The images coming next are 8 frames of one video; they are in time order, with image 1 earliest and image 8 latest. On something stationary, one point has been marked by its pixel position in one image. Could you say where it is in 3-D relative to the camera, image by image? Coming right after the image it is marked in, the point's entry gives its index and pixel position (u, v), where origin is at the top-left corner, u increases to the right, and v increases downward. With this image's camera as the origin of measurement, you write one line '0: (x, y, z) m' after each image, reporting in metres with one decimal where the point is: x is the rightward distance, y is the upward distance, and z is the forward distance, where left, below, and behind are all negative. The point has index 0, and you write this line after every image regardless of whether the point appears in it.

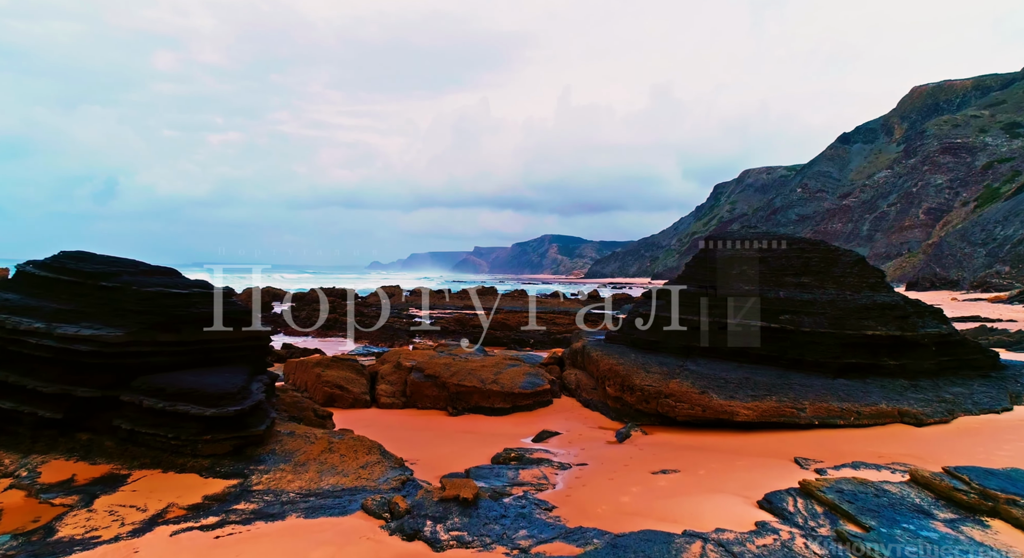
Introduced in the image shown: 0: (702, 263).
0: (+3.5, +0.3, +11.3) m
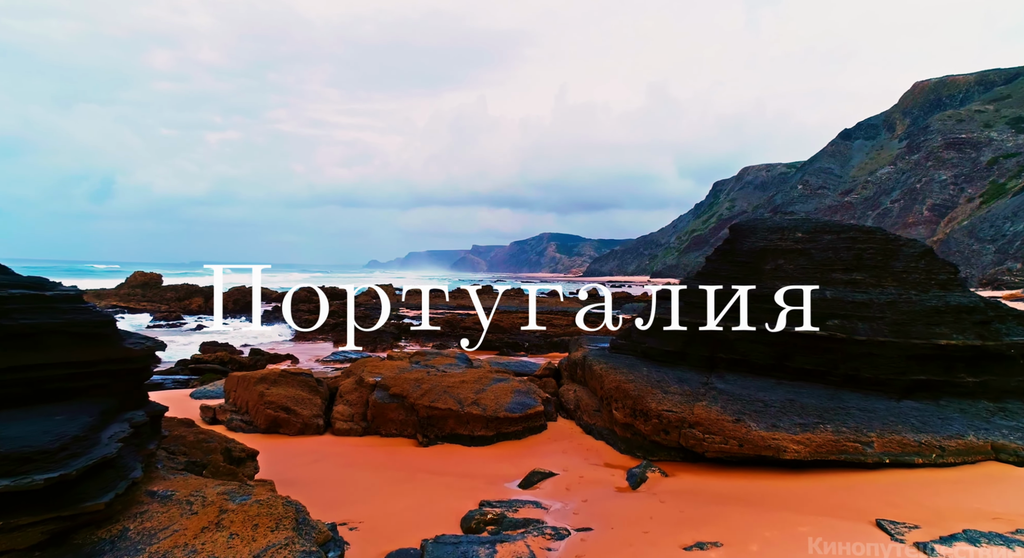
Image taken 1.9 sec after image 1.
0: (+3.3, +0.4, +9.4) m
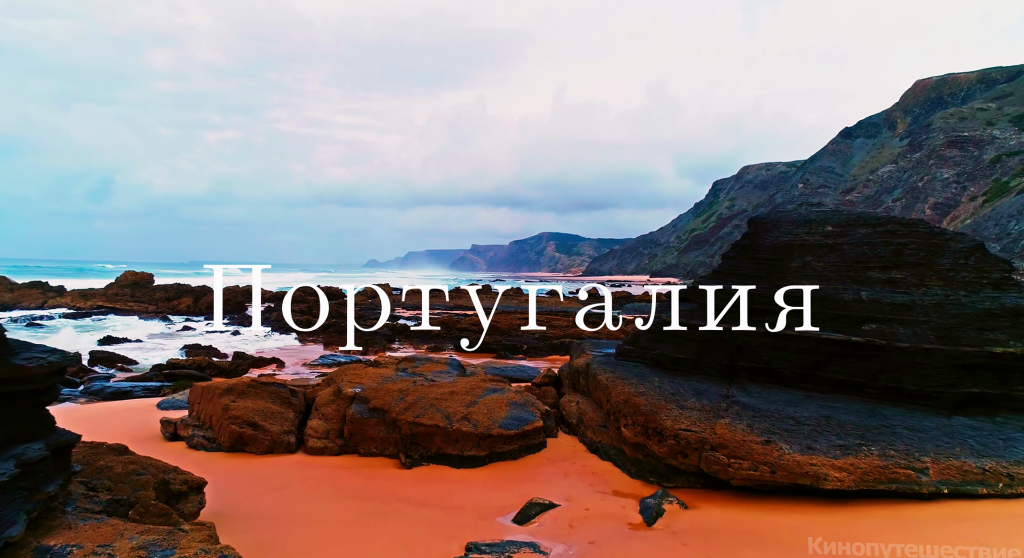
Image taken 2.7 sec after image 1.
0: (+3.3, +0.4, +8.4) m
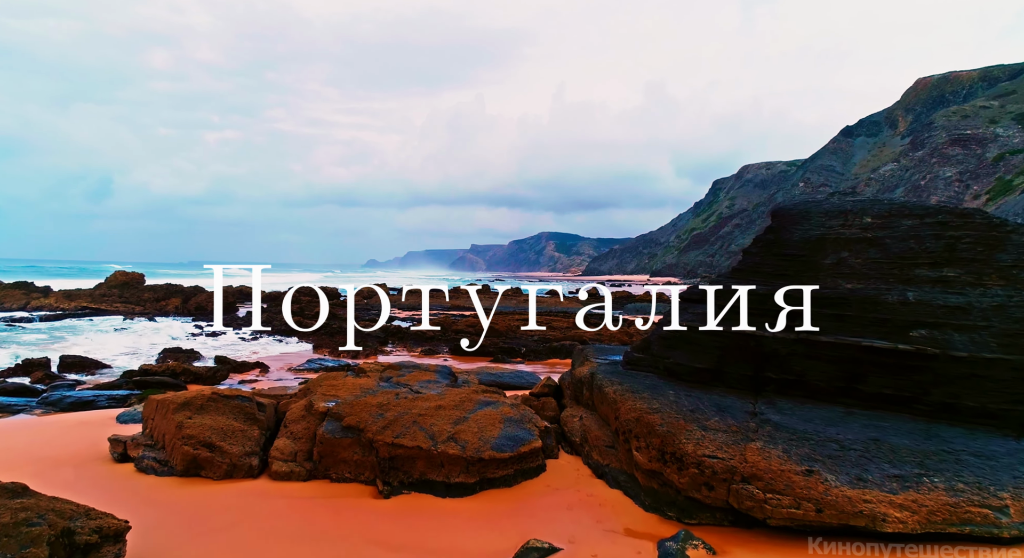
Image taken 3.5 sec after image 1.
0: (+3.2, +0.4, +7.5) m
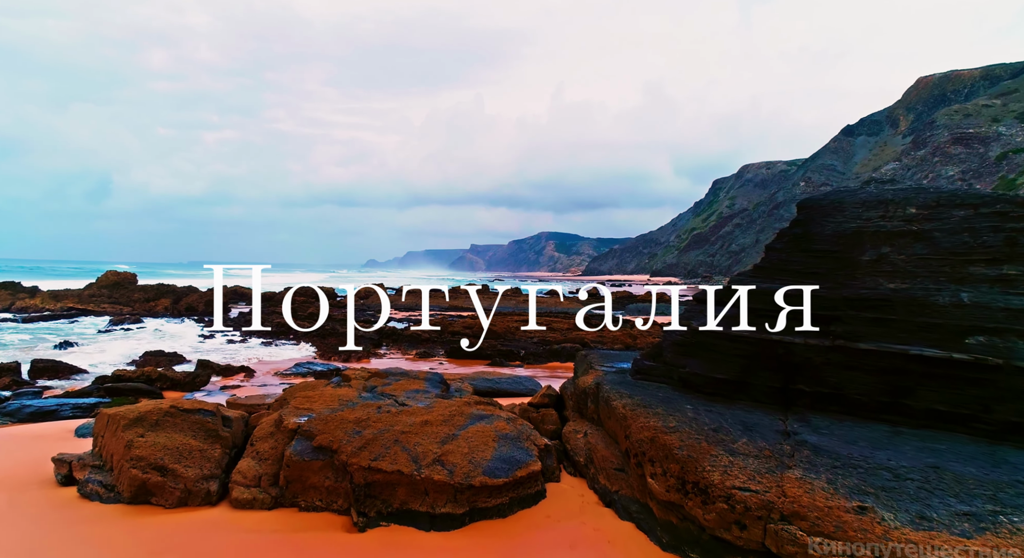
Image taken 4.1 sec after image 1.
0: (+3.2, +0.4, +6.6) m
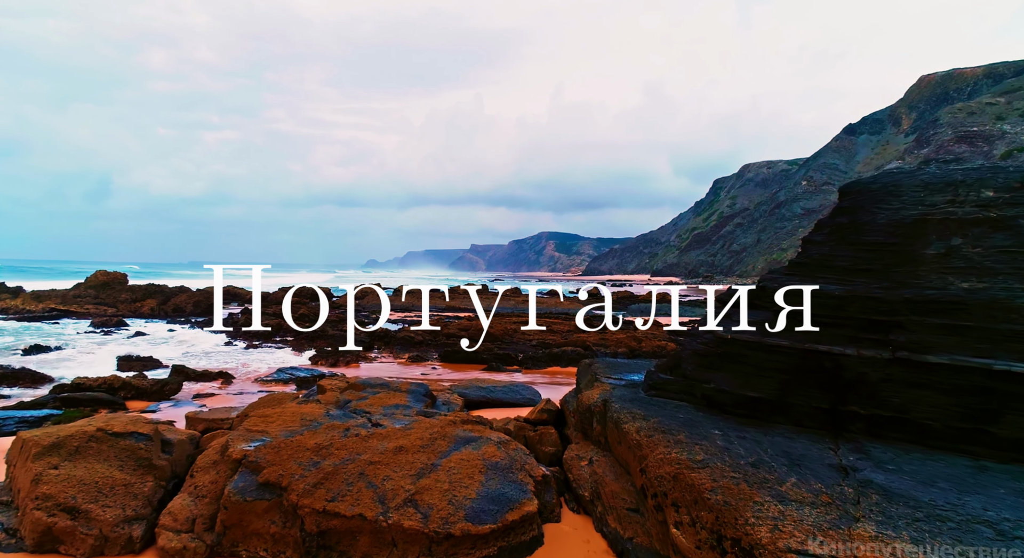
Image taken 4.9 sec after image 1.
0: (+3.1, +0.4, +5.6) m
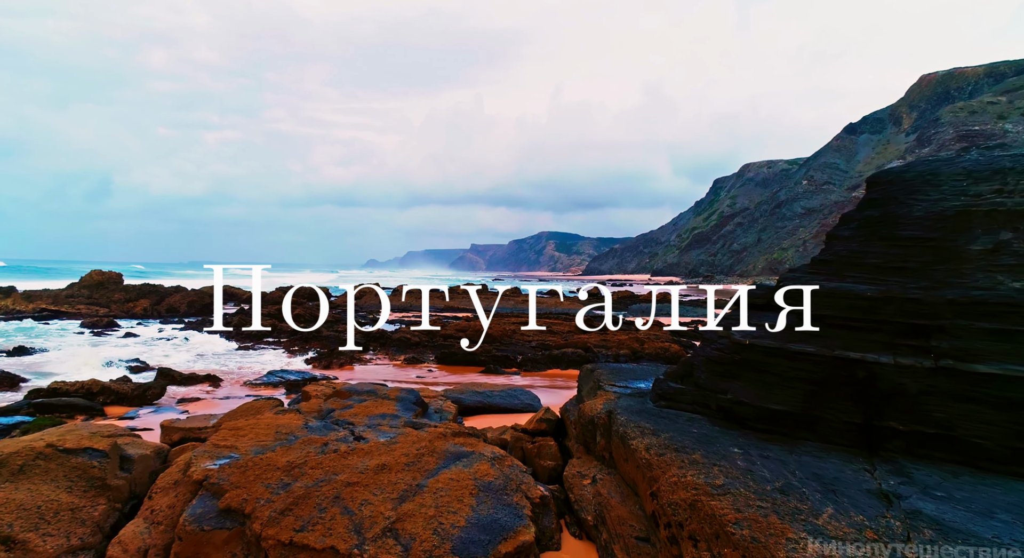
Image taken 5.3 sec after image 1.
0: (+3.0, +0.4, +5.0) m
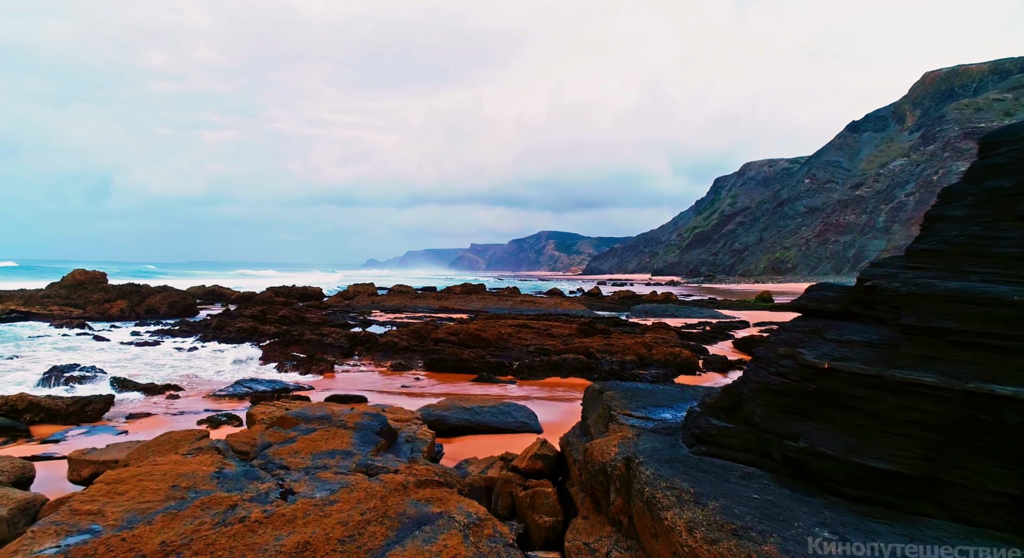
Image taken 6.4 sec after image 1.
0: (+2.9, +0.4, +3.5) m
